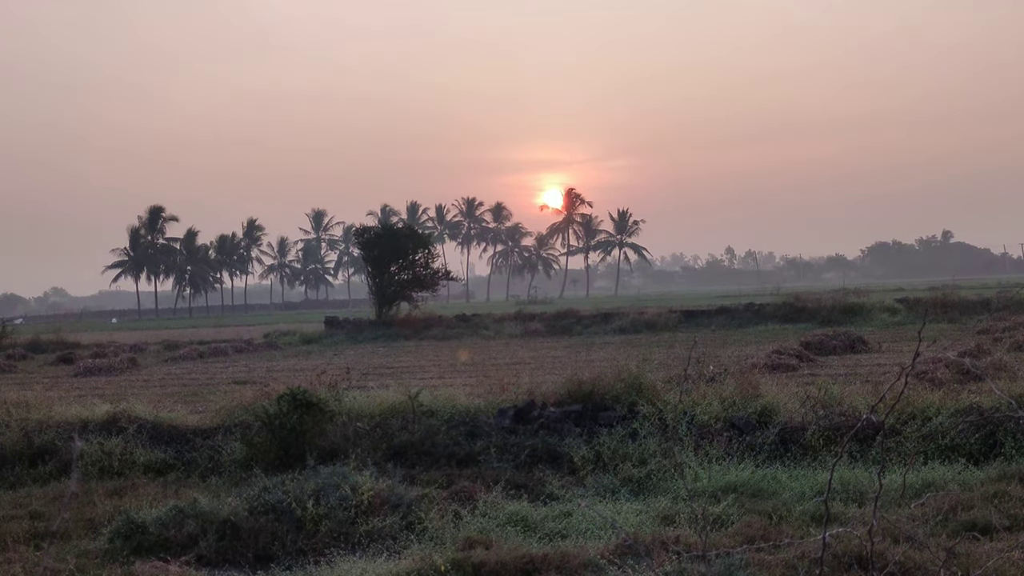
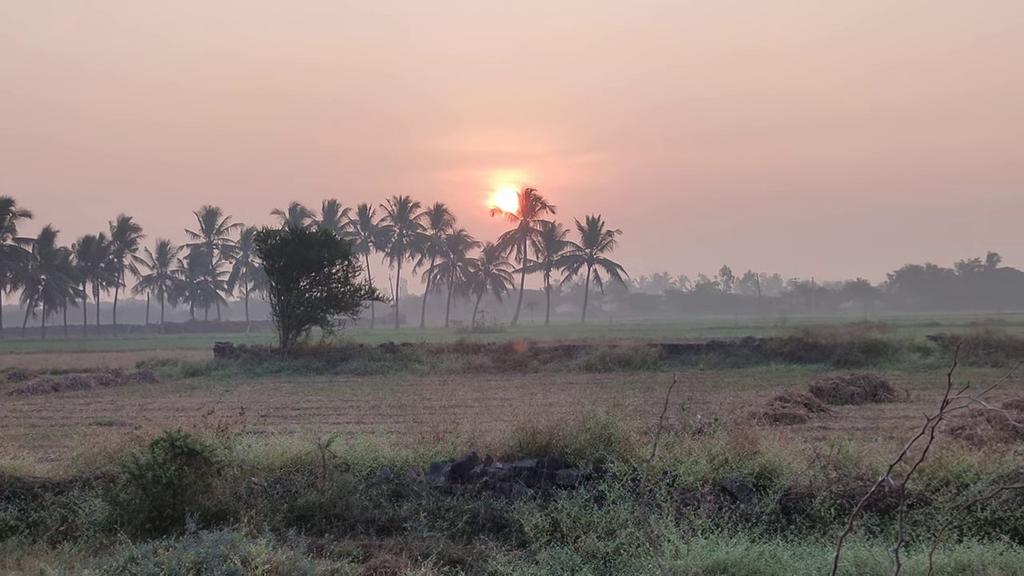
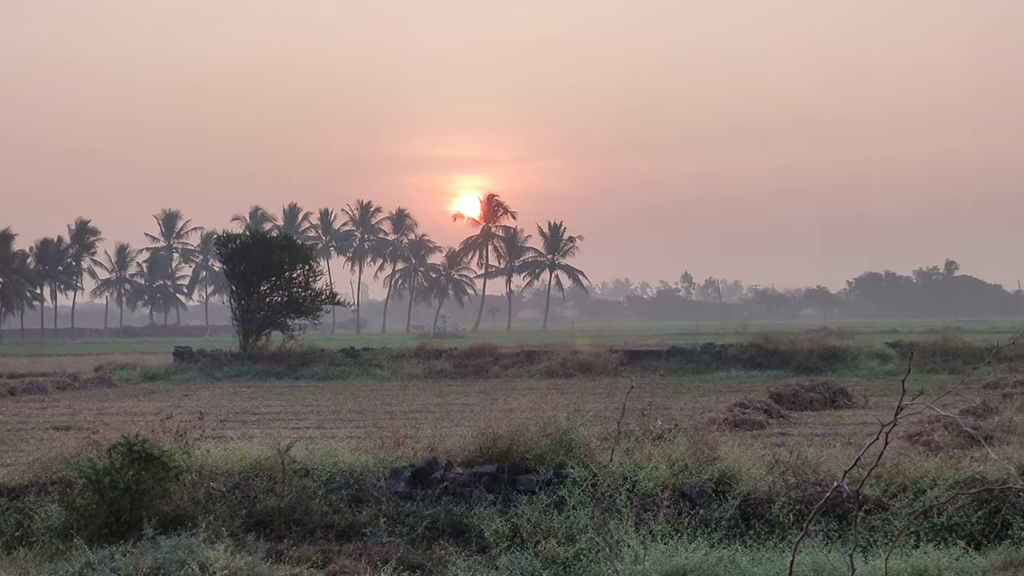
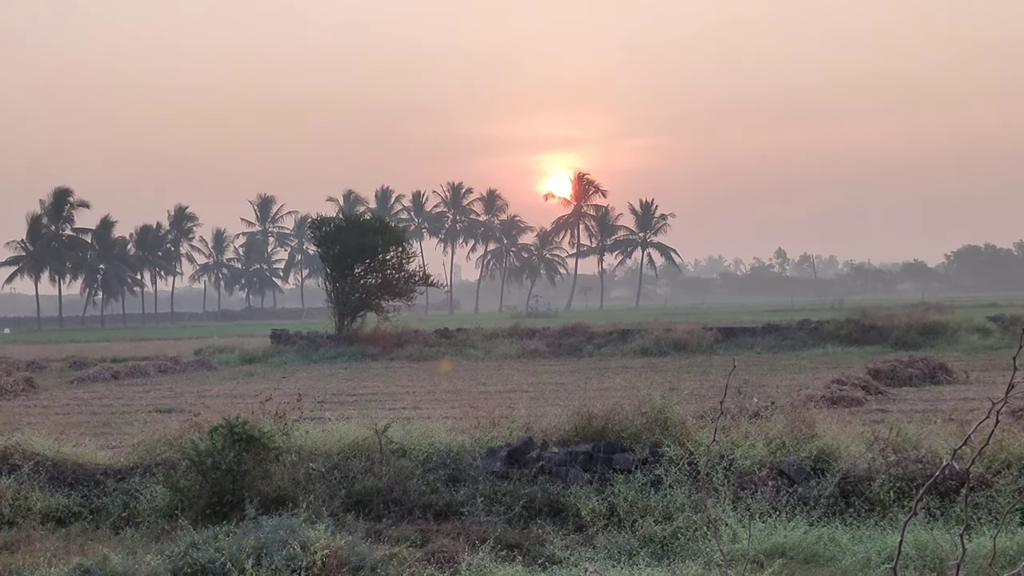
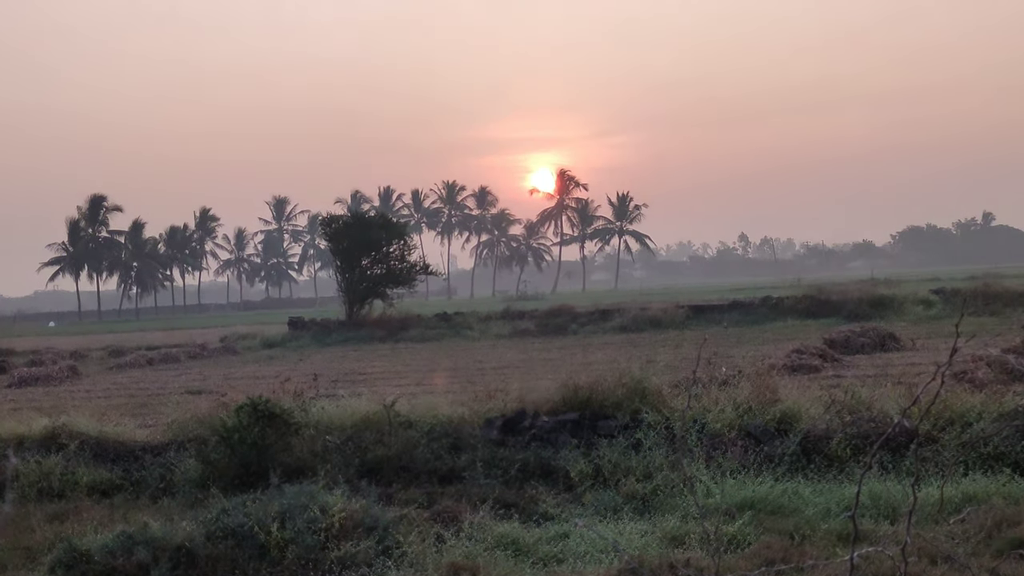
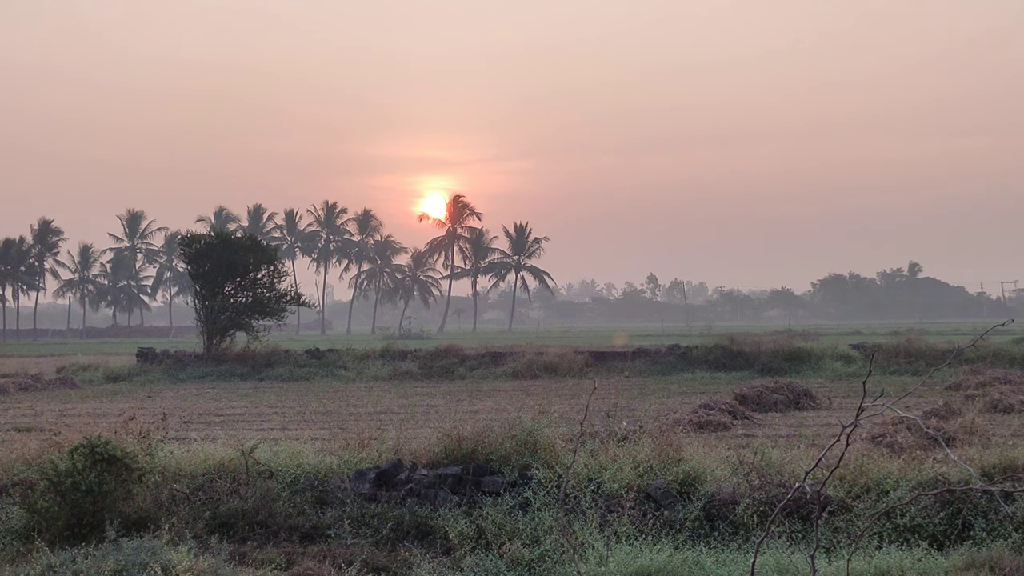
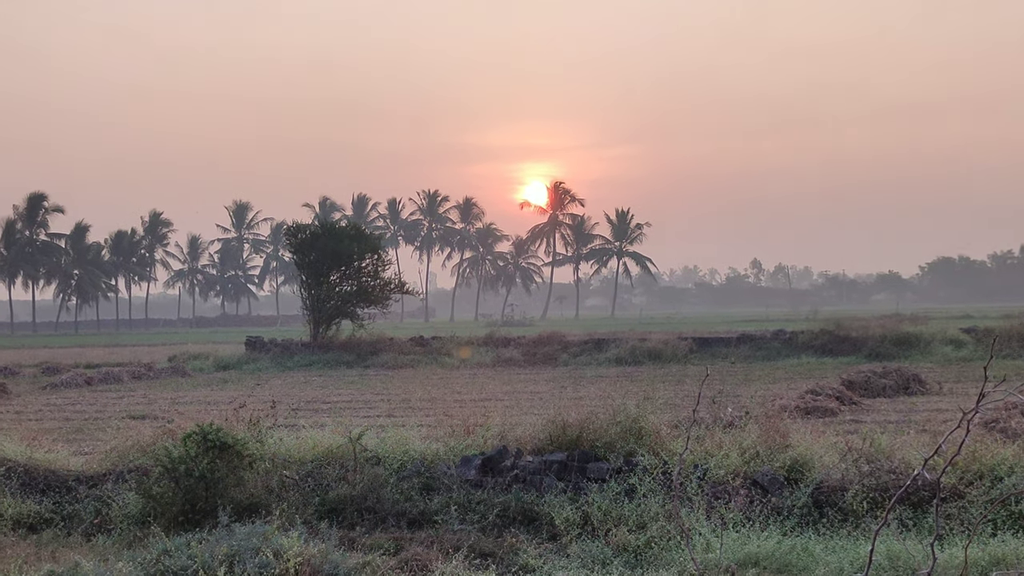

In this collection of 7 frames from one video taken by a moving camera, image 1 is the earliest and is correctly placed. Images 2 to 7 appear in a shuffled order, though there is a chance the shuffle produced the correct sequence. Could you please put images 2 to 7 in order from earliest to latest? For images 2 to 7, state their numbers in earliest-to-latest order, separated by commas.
5, 4, 7, 2, 3, 6
